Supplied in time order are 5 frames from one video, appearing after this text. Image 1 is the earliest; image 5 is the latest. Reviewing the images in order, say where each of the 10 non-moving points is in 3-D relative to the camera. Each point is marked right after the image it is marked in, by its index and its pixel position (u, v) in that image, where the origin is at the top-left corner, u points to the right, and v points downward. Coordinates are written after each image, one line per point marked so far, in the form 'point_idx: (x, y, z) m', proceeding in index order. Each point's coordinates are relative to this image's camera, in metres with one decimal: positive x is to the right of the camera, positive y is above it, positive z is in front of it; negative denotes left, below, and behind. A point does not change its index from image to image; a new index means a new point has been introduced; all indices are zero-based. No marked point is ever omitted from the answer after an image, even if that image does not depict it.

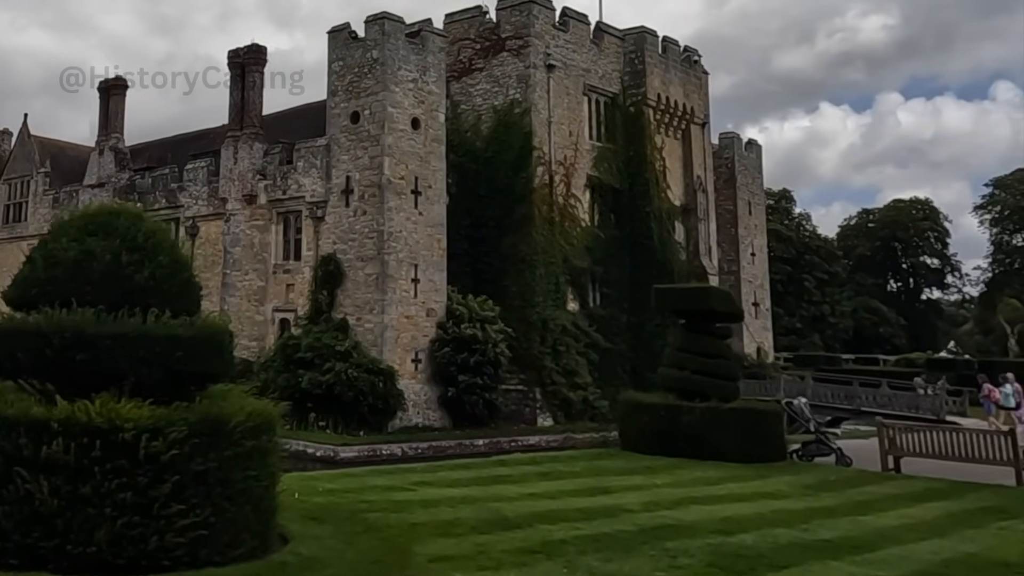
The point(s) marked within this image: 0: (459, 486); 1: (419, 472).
0: (-0.6, -2.3, +9.7) m
1: (-1.2, -2.3, +10.6) m
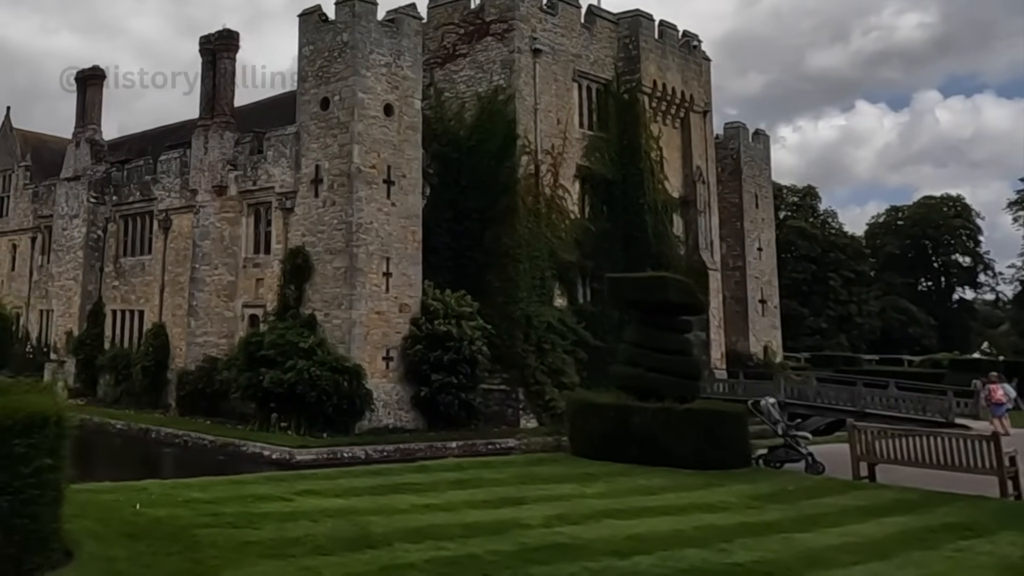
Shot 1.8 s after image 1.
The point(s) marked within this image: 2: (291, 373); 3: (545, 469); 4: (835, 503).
0: (-1.7, -2.1, +8.7) m
1: (-2.2, -2.1, +9.5) m
2: (-4.6, -1.8, +18.0) m
3: (+0.4, -2.4, +11.1) m
4: (+3.6, -2.4, +9.7) m
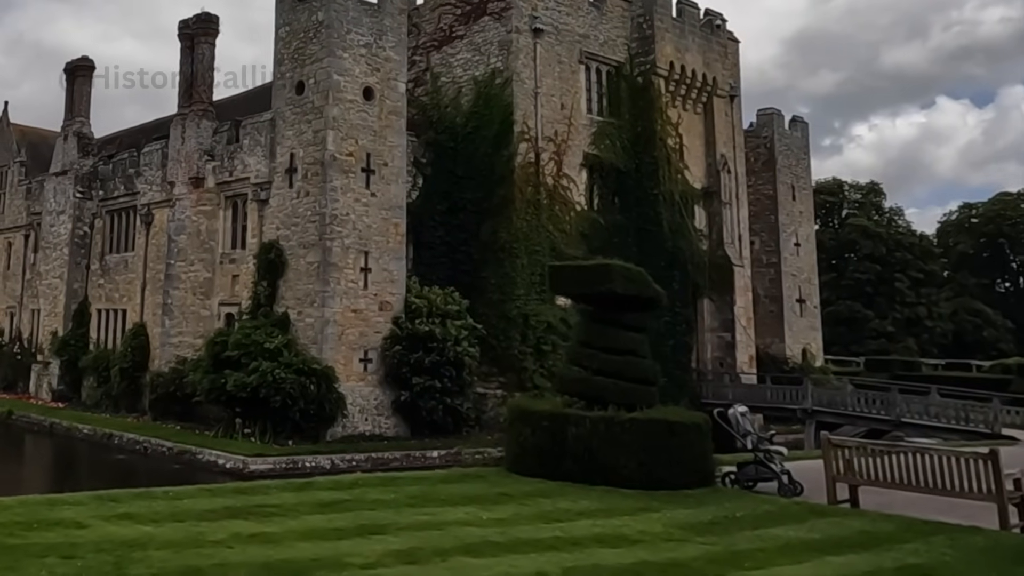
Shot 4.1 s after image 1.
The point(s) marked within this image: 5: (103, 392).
0: (-2.9, -2.0, +7.2) m
1: (-3.3, -2.0, +8.1) m
2: (-5.1, -1.7, +16.7) m
3: (-0.6, -2.2, +9.5) m
4: (+2.4, -2.3, +7.8) m
5: (-9.7, -2.5, +20.0) m
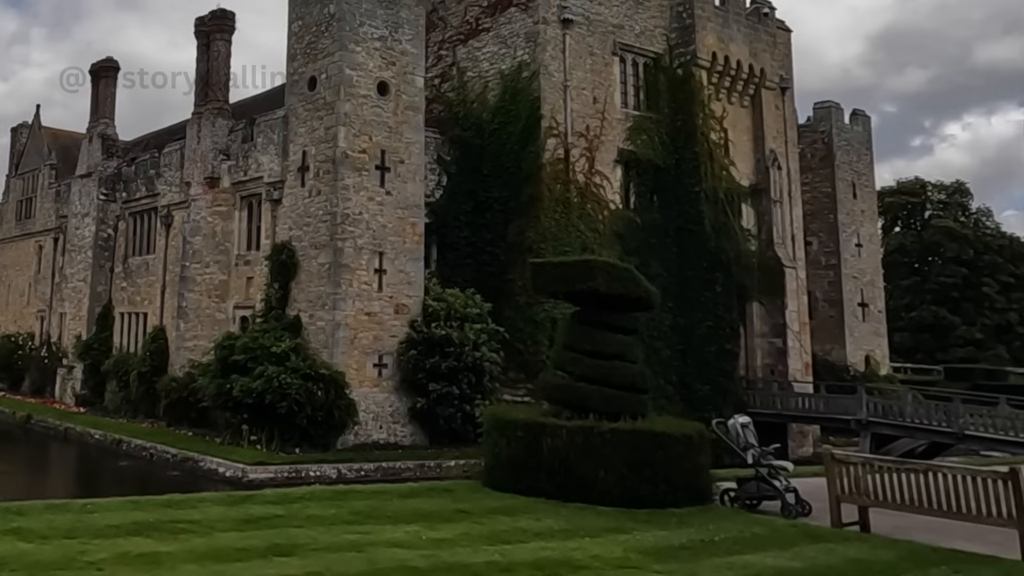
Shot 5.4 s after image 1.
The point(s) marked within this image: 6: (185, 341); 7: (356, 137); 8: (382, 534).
0: (-3.5, -1.9, +6.5) m
1: (-3.8, -1.9, +7.5) m
2: (-4.8, -1.8, +16.3) m
3: (-1.0, -2.2, +8.6) m
4: (+1.9, -2.2, +6.7) m
5: (-9.1, -2.6, +19.9) m
6: (-7.3, -1.2, +19.1) m
7: (-3.2, +3.1, +17.7) m
8: (-1.1, -2.1, +7.3) m
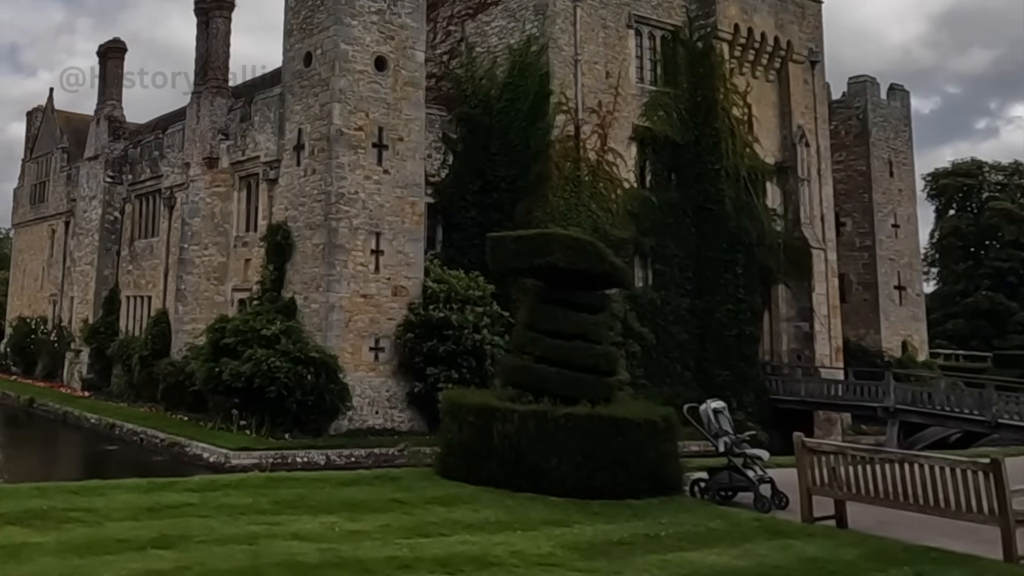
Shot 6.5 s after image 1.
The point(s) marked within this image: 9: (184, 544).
0: (-4.1, -1.7, +6.1) m
1: (-4.4, -1.7, +7.1) m
2: (-4.9, -1.4, +15.9) m
3: (-1.5, -1.9, +8.1) m
4: (+1.2, -2.0, +6.0) m
5: (-9.0, -2.2, +19.8) m
6: (-7.2, -0.8, +18.9) m
7: (-3.3, +3.5, +17.2) m
8: (-1.7, -1.9, +6.8) m
9: (-2.2, -1.8, +6.1) m
